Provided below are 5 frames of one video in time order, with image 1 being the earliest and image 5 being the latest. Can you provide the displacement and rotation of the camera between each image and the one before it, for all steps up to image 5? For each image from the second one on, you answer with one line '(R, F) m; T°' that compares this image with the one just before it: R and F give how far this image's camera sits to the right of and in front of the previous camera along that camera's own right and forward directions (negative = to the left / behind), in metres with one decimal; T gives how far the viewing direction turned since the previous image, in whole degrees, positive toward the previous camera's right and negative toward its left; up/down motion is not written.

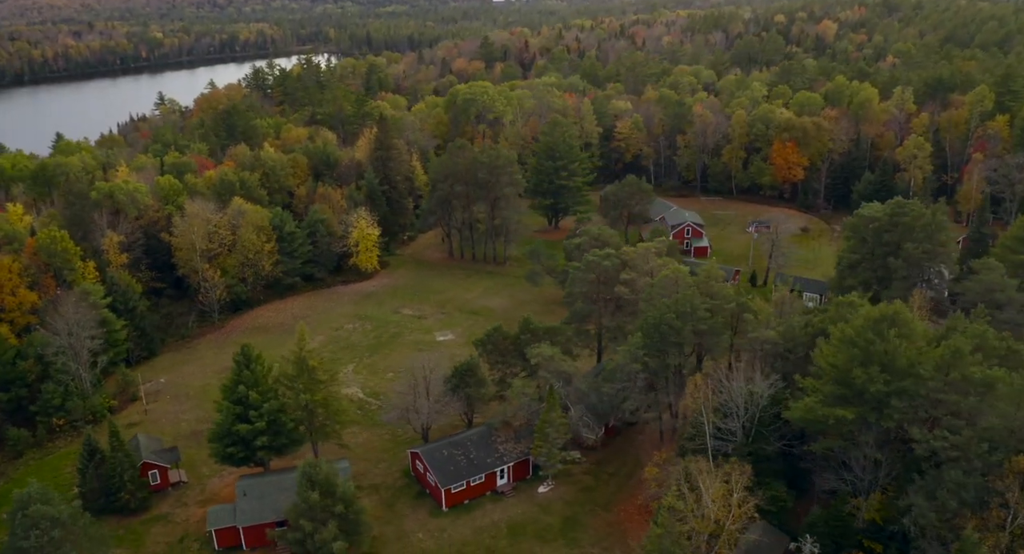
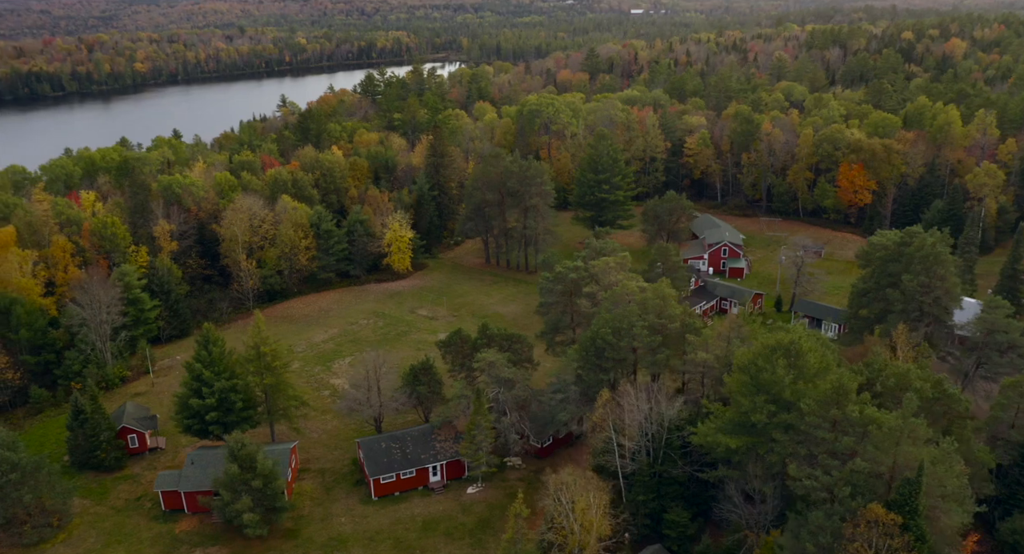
(+6.6, -0.3) m; -9°
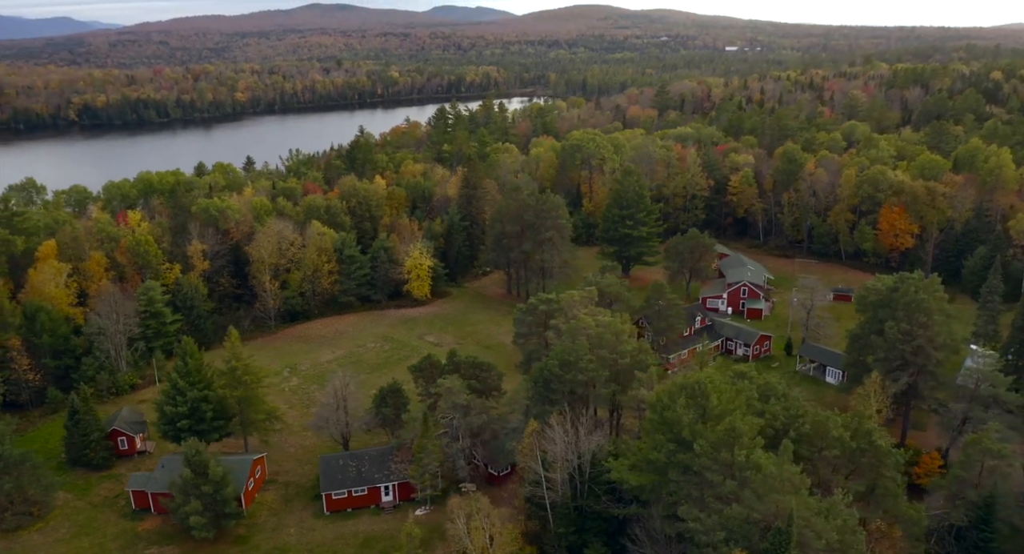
(+4.9, -0.4) m; -7°
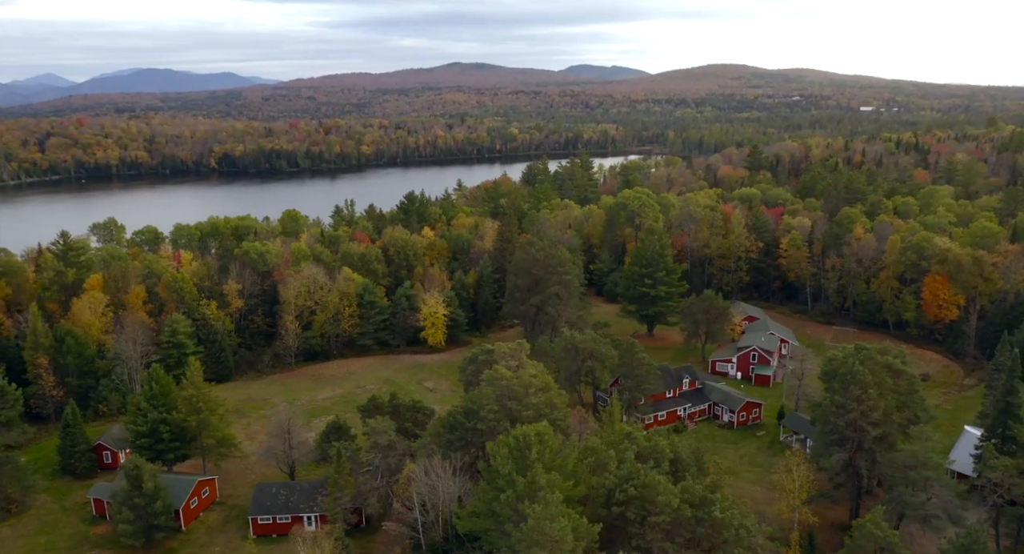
(+7.8, -0.6) m; -9°
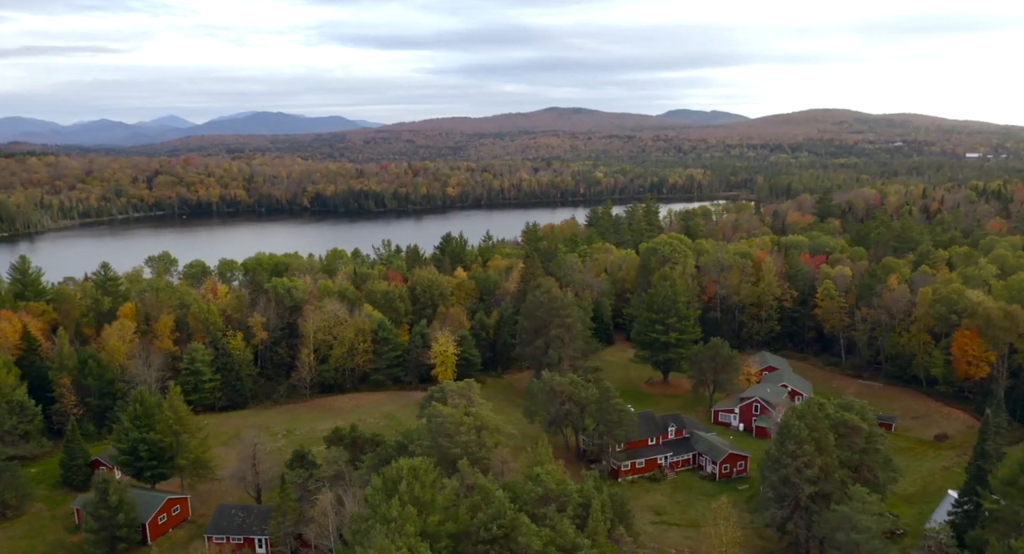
(+6.0, -0.5) m; -7°
